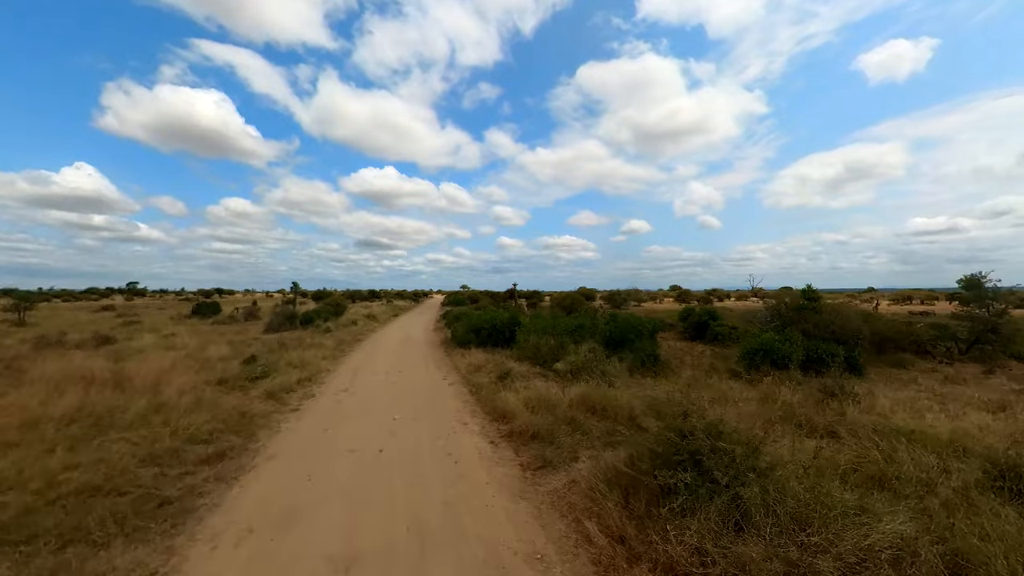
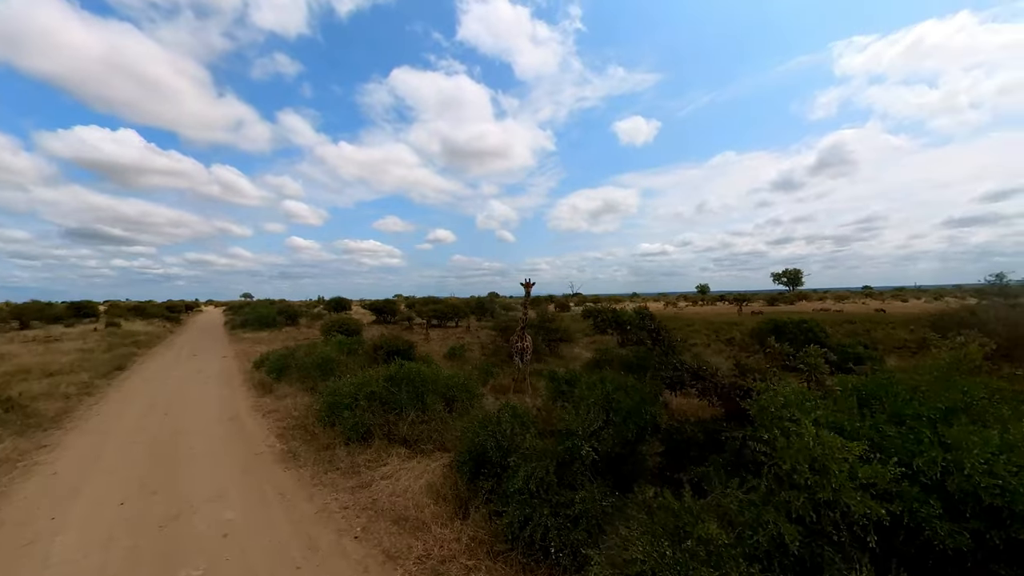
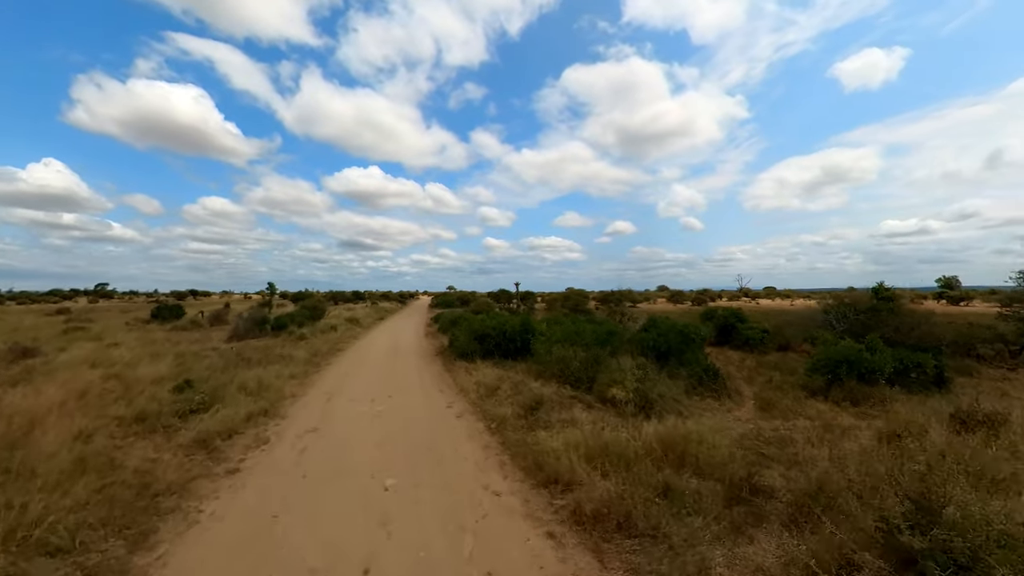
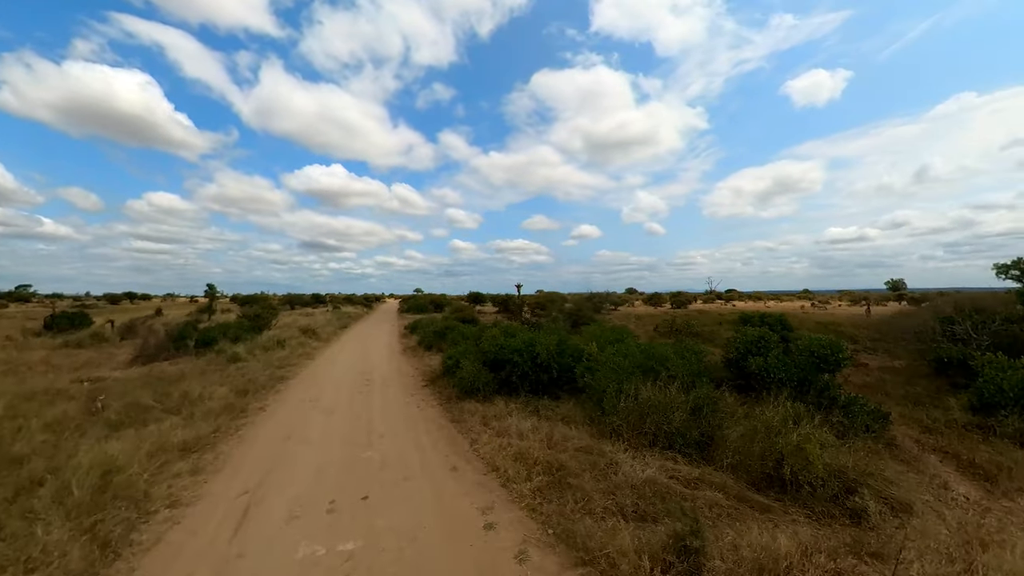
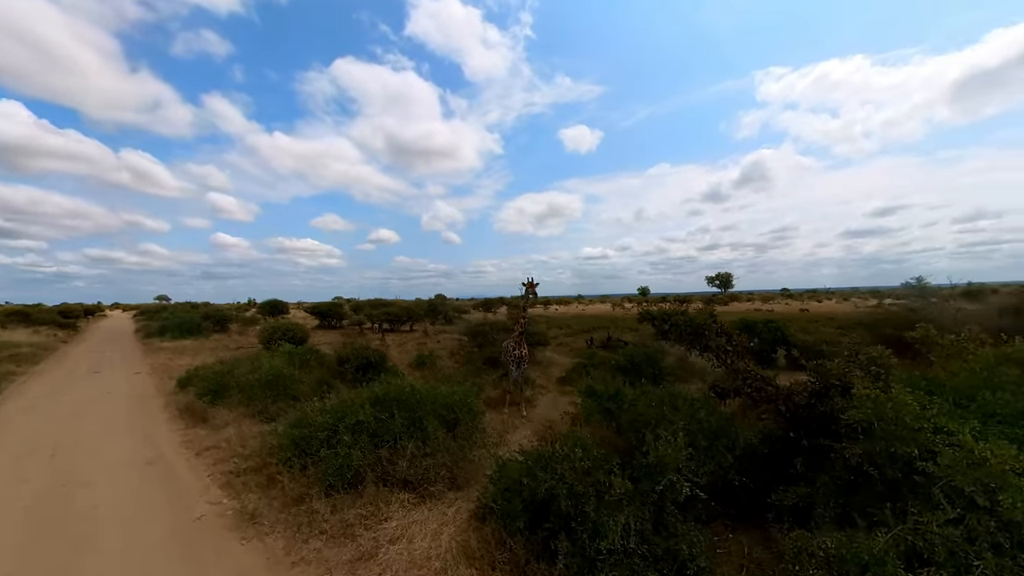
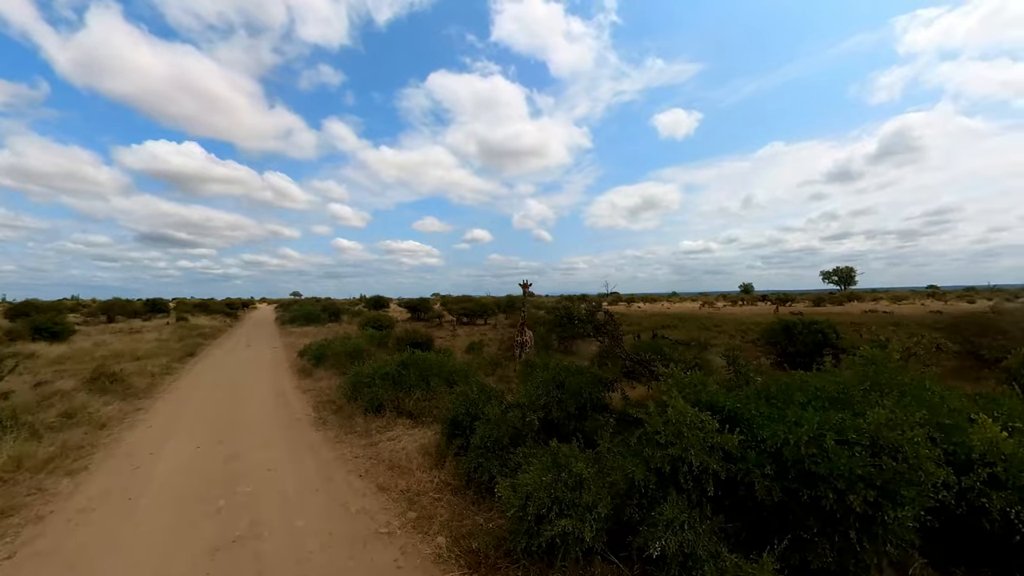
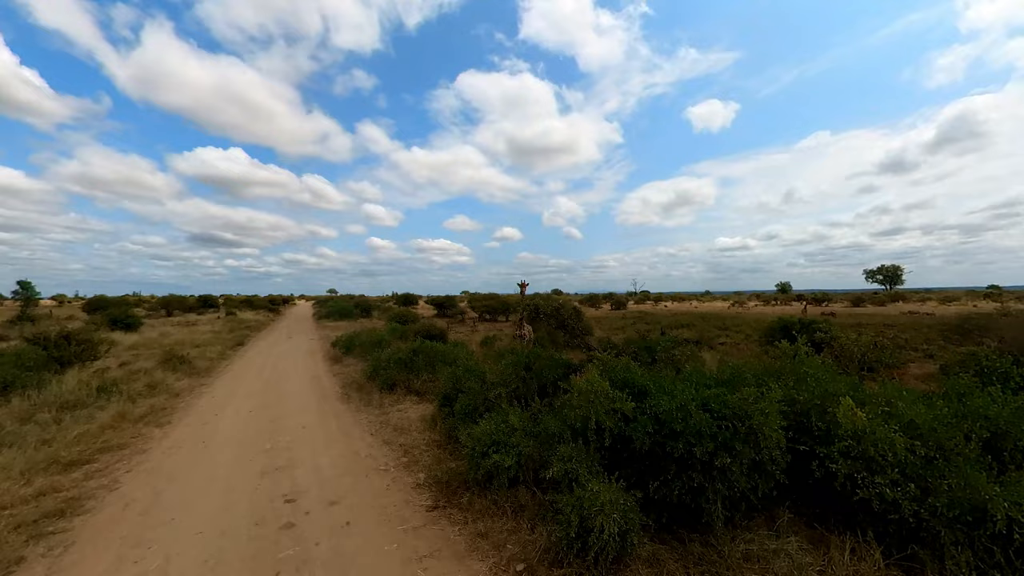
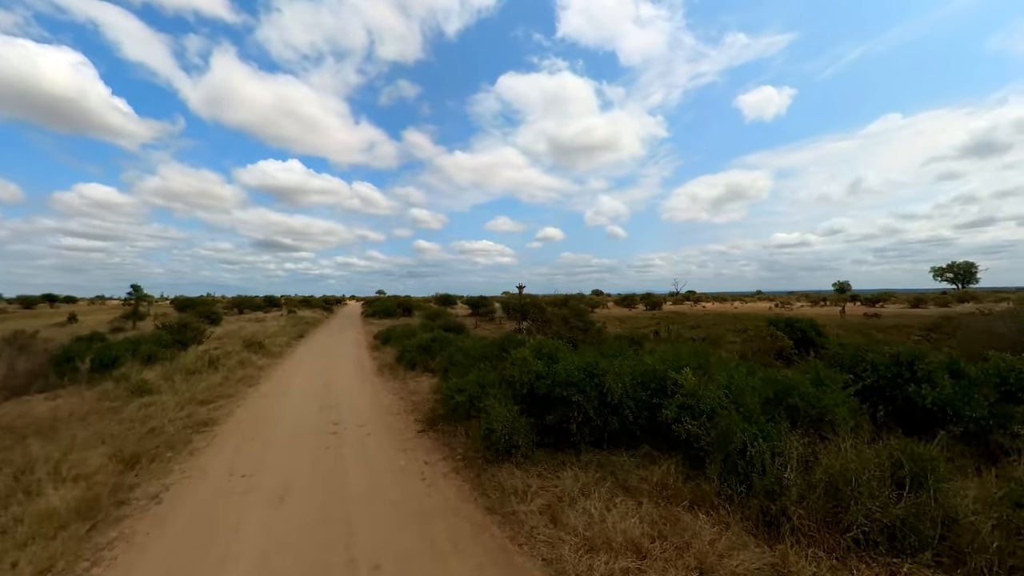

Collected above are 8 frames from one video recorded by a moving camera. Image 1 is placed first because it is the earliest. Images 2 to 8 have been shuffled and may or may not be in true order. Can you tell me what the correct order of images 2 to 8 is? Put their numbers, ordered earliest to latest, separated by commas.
3, 4, 8, 7, 6, 2, 5
